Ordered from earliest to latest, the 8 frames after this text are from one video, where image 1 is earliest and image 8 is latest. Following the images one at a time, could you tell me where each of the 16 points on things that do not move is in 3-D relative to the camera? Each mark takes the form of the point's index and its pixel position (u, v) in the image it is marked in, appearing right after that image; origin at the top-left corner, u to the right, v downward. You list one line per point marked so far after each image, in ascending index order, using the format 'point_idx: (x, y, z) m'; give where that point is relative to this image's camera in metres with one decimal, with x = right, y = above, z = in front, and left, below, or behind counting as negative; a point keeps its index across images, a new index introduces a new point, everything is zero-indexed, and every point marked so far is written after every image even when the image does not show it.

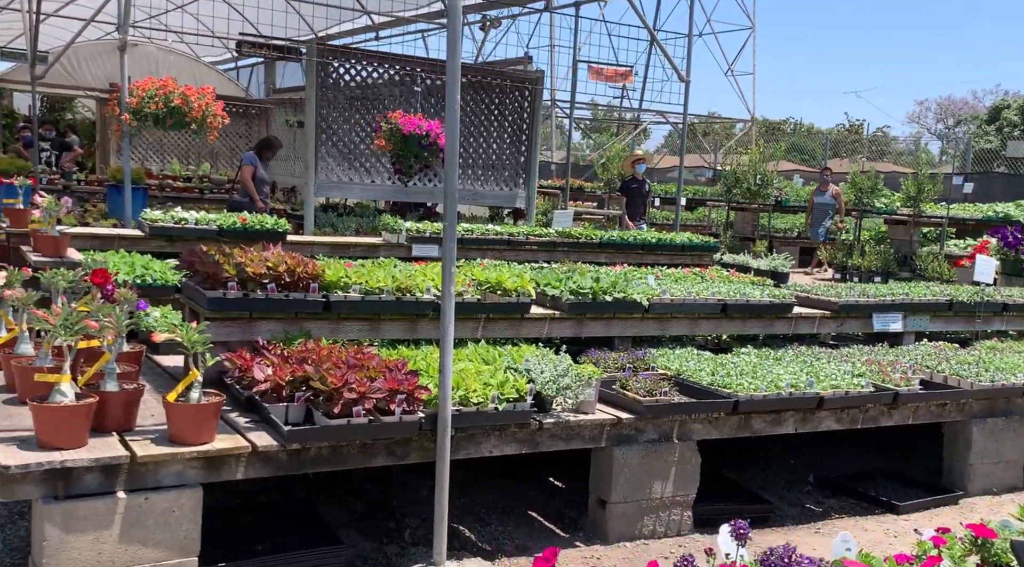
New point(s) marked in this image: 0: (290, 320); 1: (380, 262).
0: (-1.1, -0.2, +4.9) m
1: (-0.7, +0.1, +5.5) m
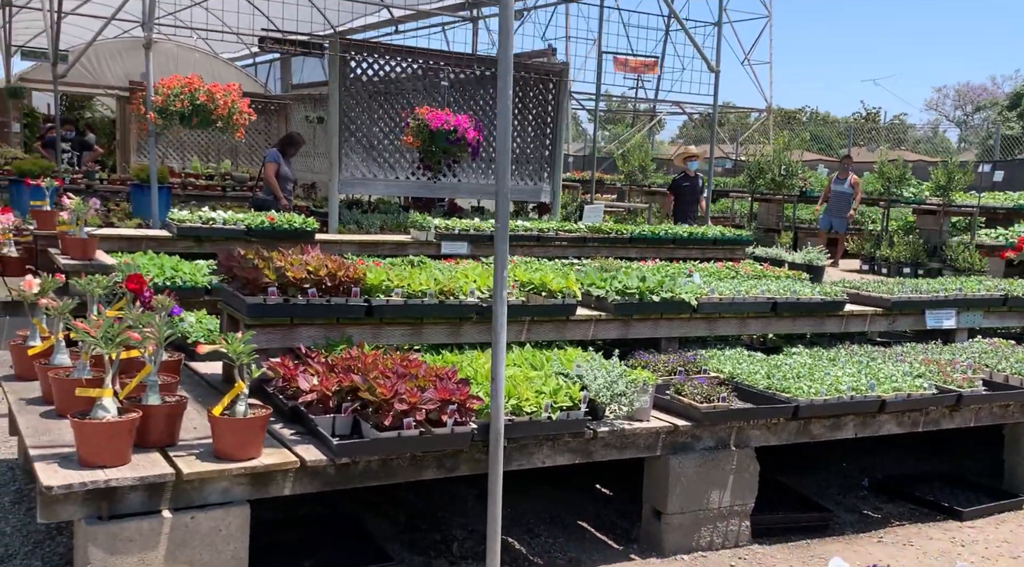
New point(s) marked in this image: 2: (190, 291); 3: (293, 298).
0: (-0.8, -0.2, +4.8) m
1: (-0.5, +0.1, +5.3) m
2: (-2.3, 0.0, +7.2) m
3: (-1.0, -0.1, +4.6) m
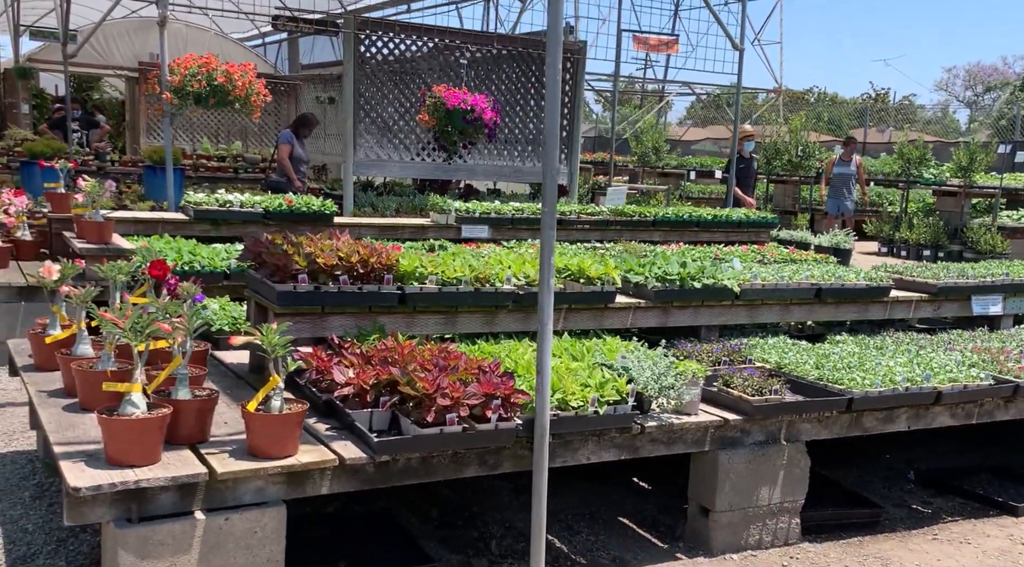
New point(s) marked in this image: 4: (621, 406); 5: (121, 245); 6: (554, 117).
0: (-0.7, -0.1, +4.6) m
1: (-0.3, +0.2, +5.1) m
2: (-2.1, +0.1, +7.0) m
3: (-0.8, 0.0, +4.4) m
4: (+0.4, -0.5, +3.9) m
5: (-2.6, +0.3, +6.9) m
6: (+0.1, +0.6, +3.5) m
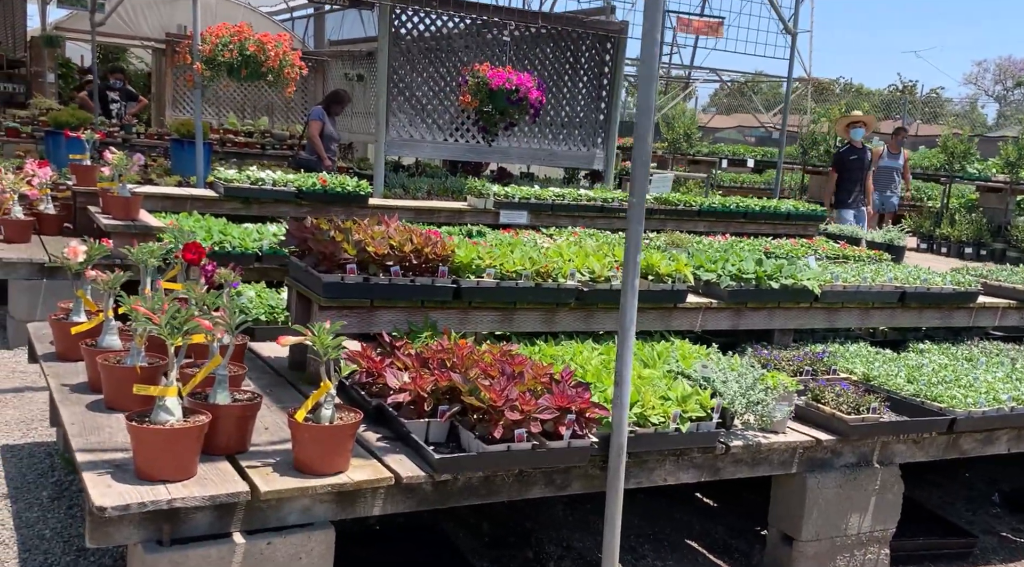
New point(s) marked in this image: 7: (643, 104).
0: (-0.4, -0.1, +4.2) m
1: (0.0, +0.2, +4.7) m
2: (-1.8, +0.2, +6.6) m
3: (-0.5, 0.0, +4.0) m
4: (+0.7, -0.5, +3.5) m
5: (-2.3, +0.4, +6.5) m
6: (+0.4, +0.6, +3.1) m
7: (+0.4, +0.5, +3.1) m
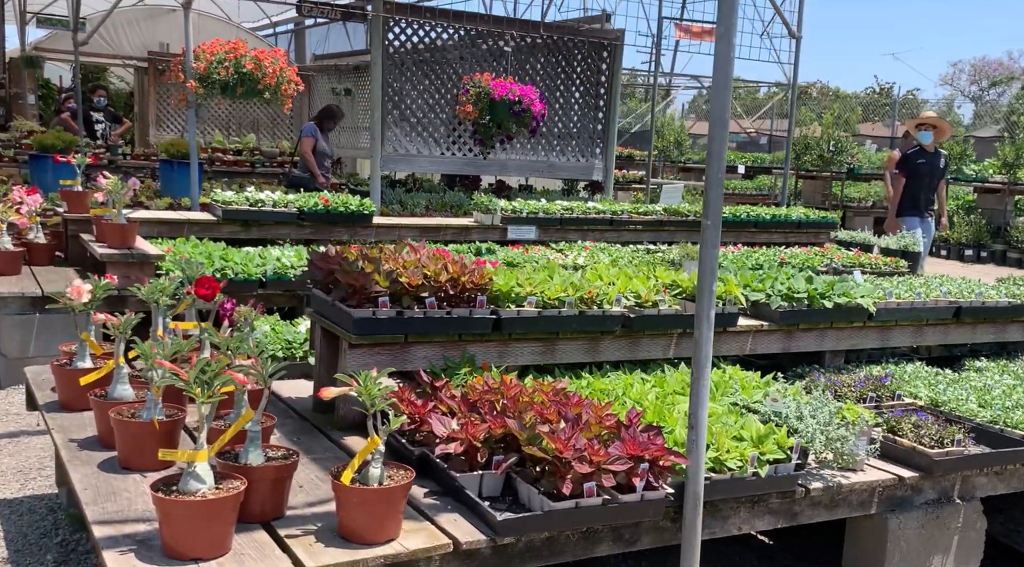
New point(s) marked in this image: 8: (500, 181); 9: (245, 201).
0: (-0.2, -0.2, +3.8) m
1: (+0.2, +0.1, +4.3) m
2: (-1.6, 0.0, +6.2) m
3: (-0.4, -0.1, +3.7) m
4: (+0.8, -0.6, +3.2) m
5: (-2.2, +0.2, +6.2) m
6: (+0.6, +0.5, +2.8) m
7: (+0.6, +0.5, +2.8) m
8: (-0.1, +1.0, +9.8) m
9: (-2.0, +0.6, +7.8) m
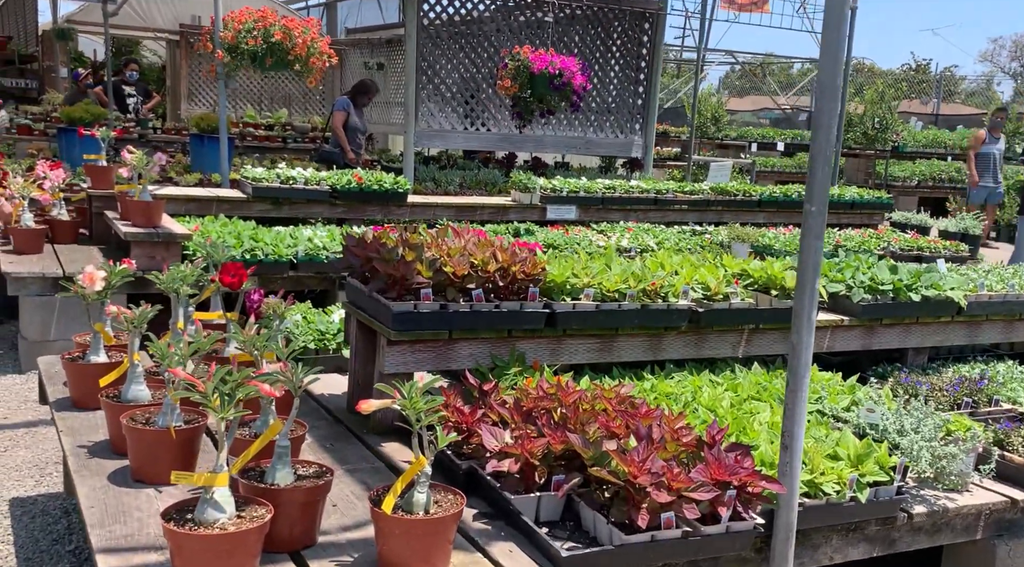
0: (0.0, -0.2, +3.5) m
1: (+0.4, +0.1, +3.9) m
2: (-1.4, +0.1, +5.9) m
3: (-0.2, -0.1, +3.3) m
4: (+1.0, -0.6, +2.8) m
5: (-1.9, +0.3, +5.8) m
6: (+0.7, +0.5, +2.4) m
7: (+0.7, +0.5, +2.4) m
8: (+0.2, +1.1, +9.3) m
9: (-1.7, +0.8, +7.4) m
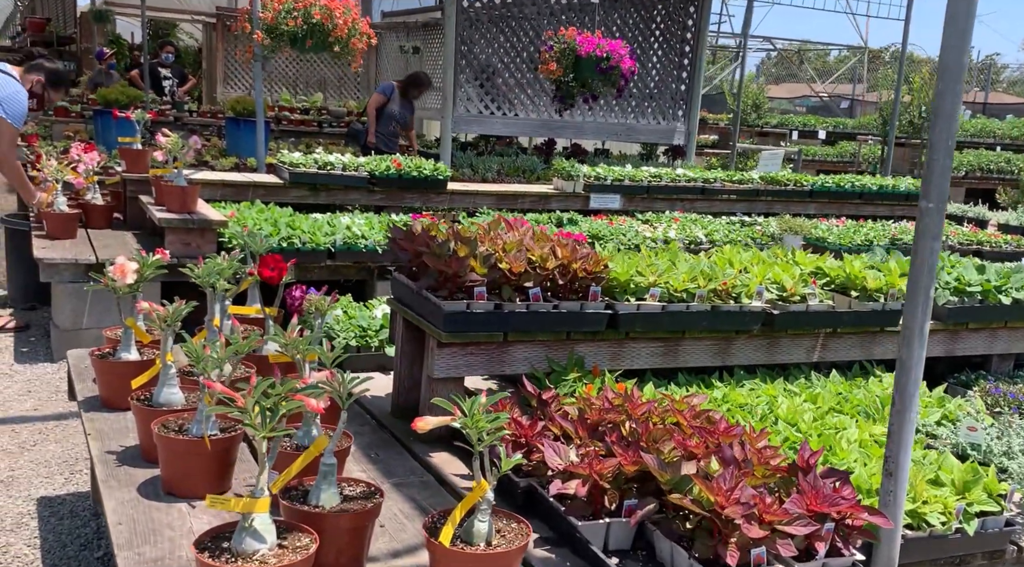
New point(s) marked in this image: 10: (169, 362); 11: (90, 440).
0: (+0.1, -0.2, +3.2) m
1: (+0.6, +0.1, +3.7) m
2: (-1.1, +0.2, +5.7) m
3: (0.0, -0.1, +3.0) m
4: (+1.2, -0.6, +2.5) m
5: (-1.7, +0.4, +5.6) m
6: (+0.9, +0.5, +2.1) m
7: (+0.9, +0.4, +2.1) m
8: (+0.6, +1.2, +9.0) m
9: (-1.4, +0.8, +7.2) m
10: (-0.9, -0.2, +2.8) m
11: (-1.2, -0.5, +3.0) m
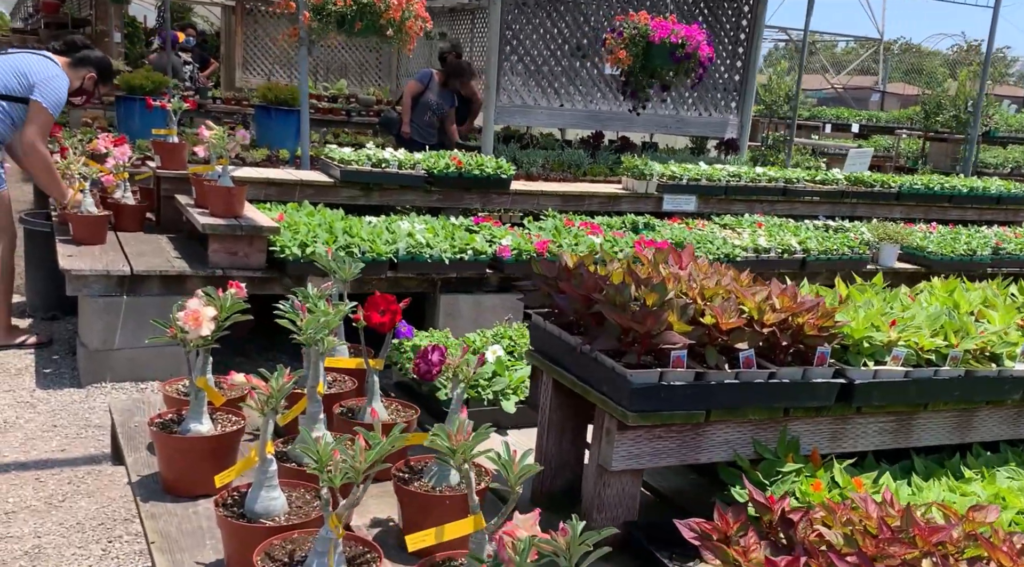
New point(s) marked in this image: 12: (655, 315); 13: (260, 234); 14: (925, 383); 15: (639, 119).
0: (+0.6, -0.3, +2.4) m
1: (+1.0, 0.0, +2.9) m
2: (-0.6, +0.1, +4.9) m
3: (+0.5, -0.2, +2.3) m
4: (+1.6, -0.7, +1.7) m
5: (-1.2, +0.3, +4.8) m
6: (+1.4, +0.3, +1.3) m
7: (+1.3, +0.3, +1.3) m
8: (+1.1, +1.1, +8.2) m
9: (-0.9, +0.8, +6.4) m
10: (-0.5, -0.3, +2.0) m
11: (-0.8, -0.6, +2.2) m
12: (+0.3, -0.1, +2.2) m
13: (-1.2, +0.2, +4.8) m
14: (+1.0, -0.2, +2.5) m
15: (+1.3, +1.3, +8.1) m
